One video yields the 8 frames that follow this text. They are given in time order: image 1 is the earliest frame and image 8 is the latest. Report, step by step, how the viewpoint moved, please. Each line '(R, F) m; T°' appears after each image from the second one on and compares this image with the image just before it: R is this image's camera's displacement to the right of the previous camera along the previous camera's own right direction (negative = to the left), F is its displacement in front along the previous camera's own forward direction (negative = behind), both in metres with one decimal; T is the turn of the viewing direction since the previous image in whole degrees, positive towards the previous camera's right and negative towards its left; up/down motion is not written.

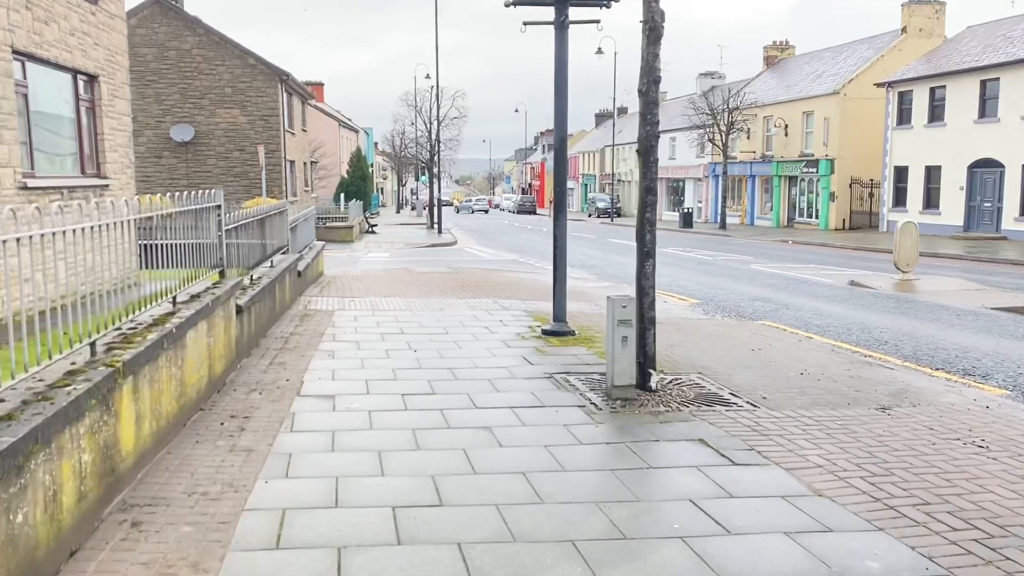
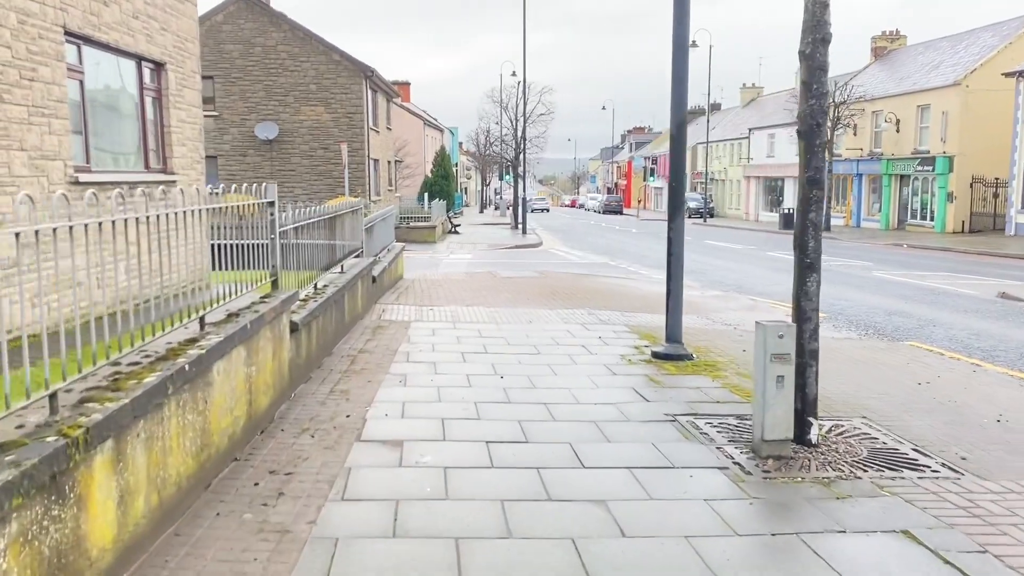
(-0.2, +1.4) m; -6°
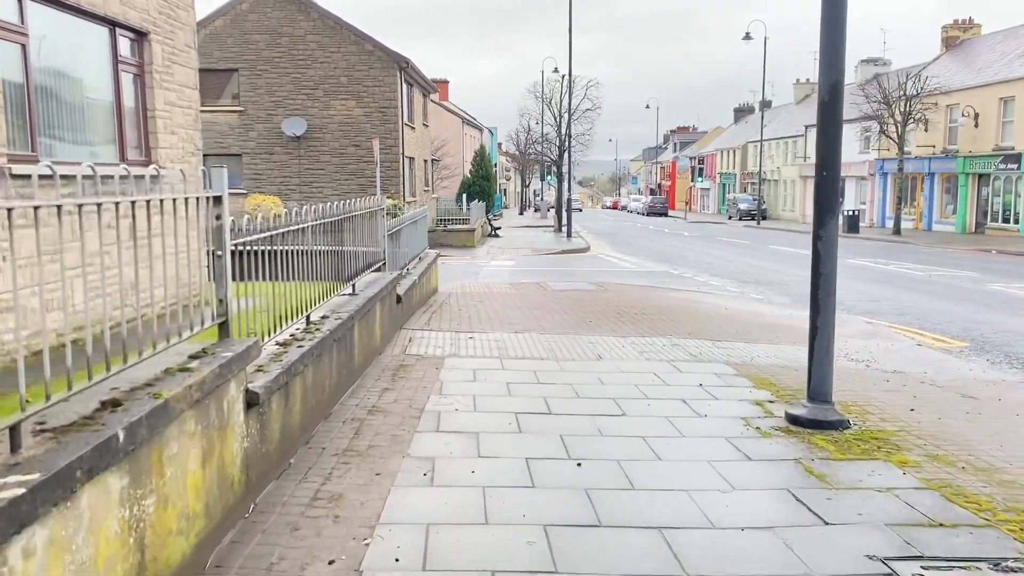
(-0.2, +2.3) m; -3°
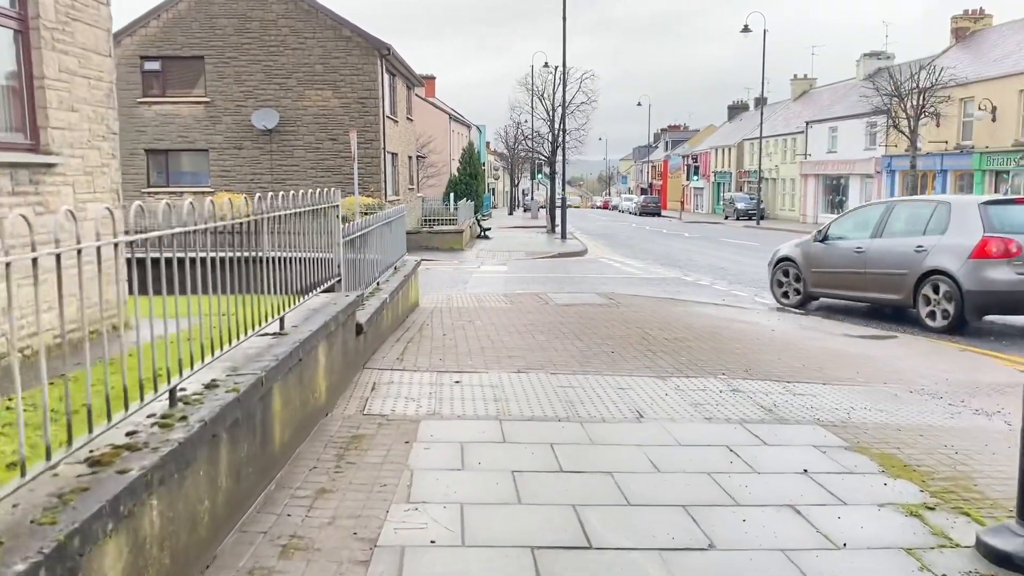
(-0.1, +2.2) m; +1°
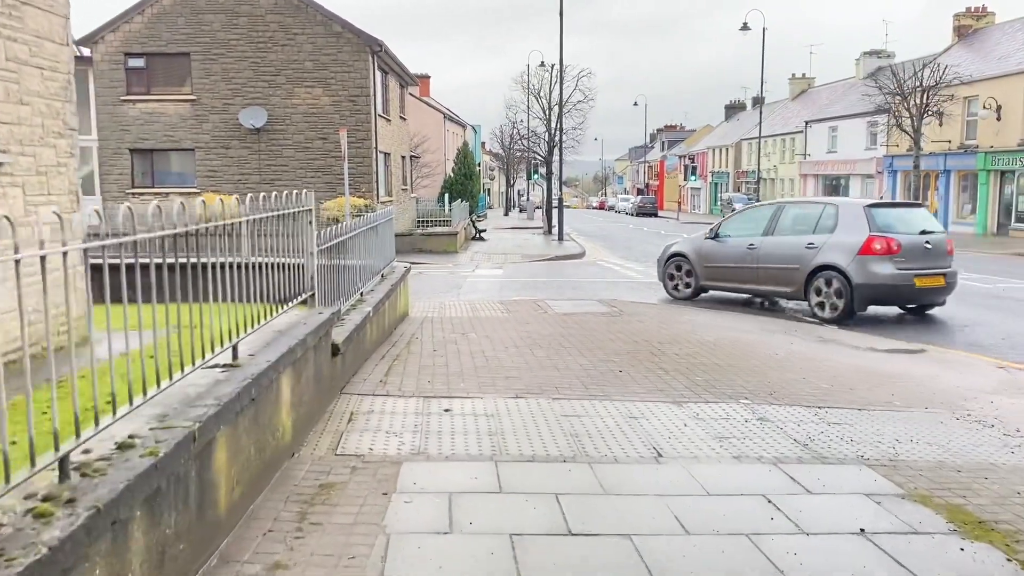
(0.0, +0.7) m; 0°
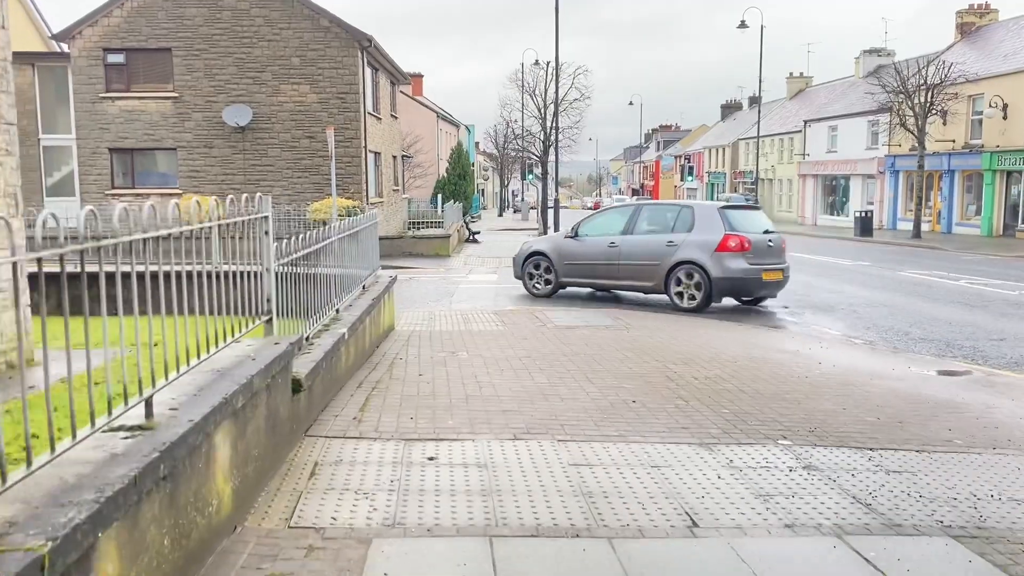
(0.0, +0.9) m; 0°
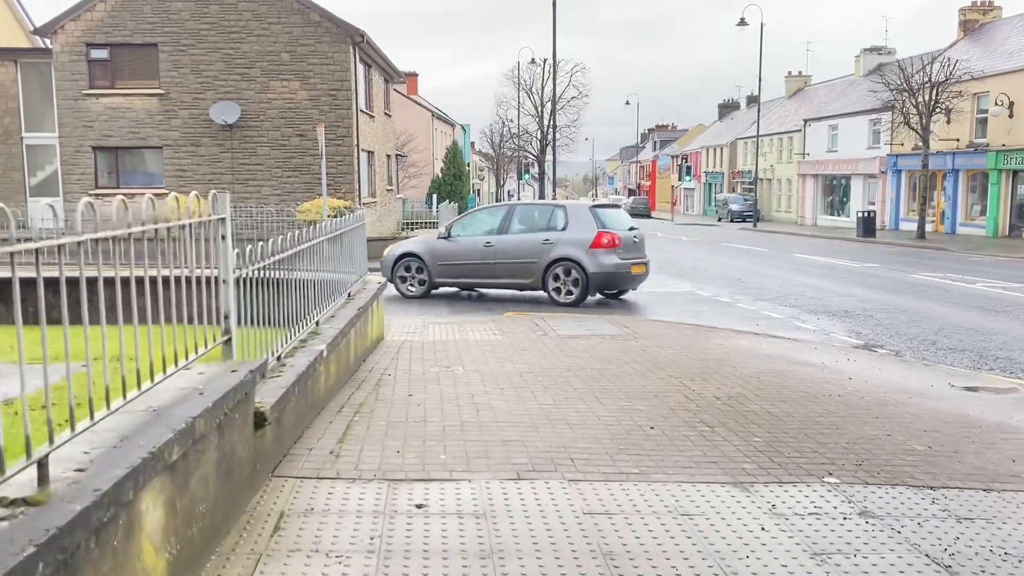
(0.0, +0.7) m; 0°
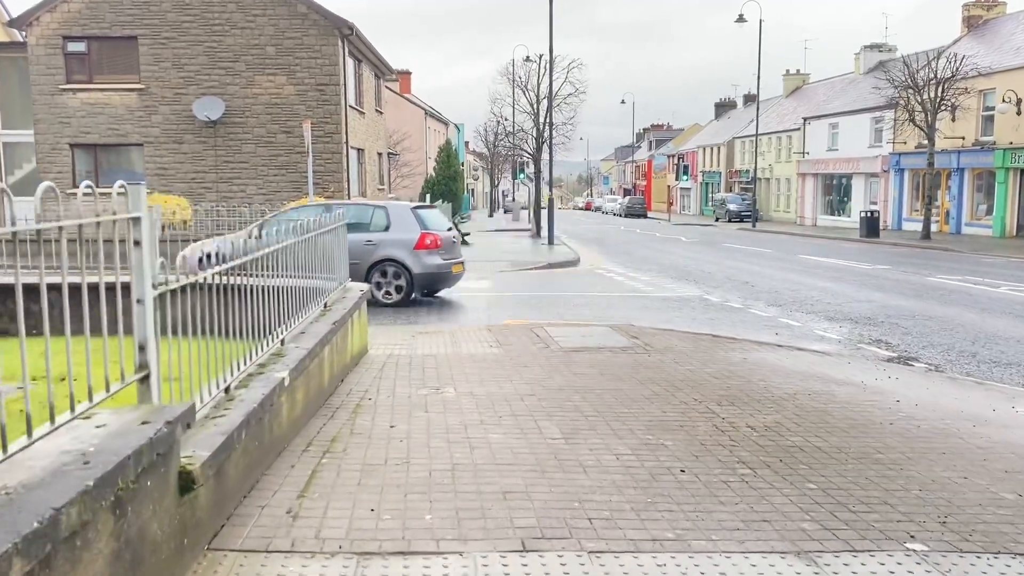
(0.0, +0.9) m; 0°
